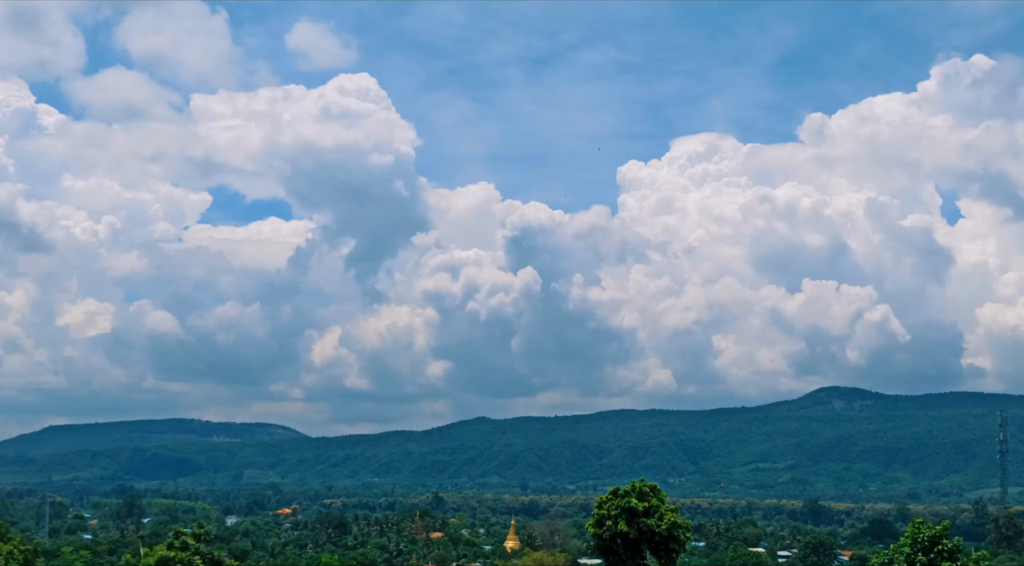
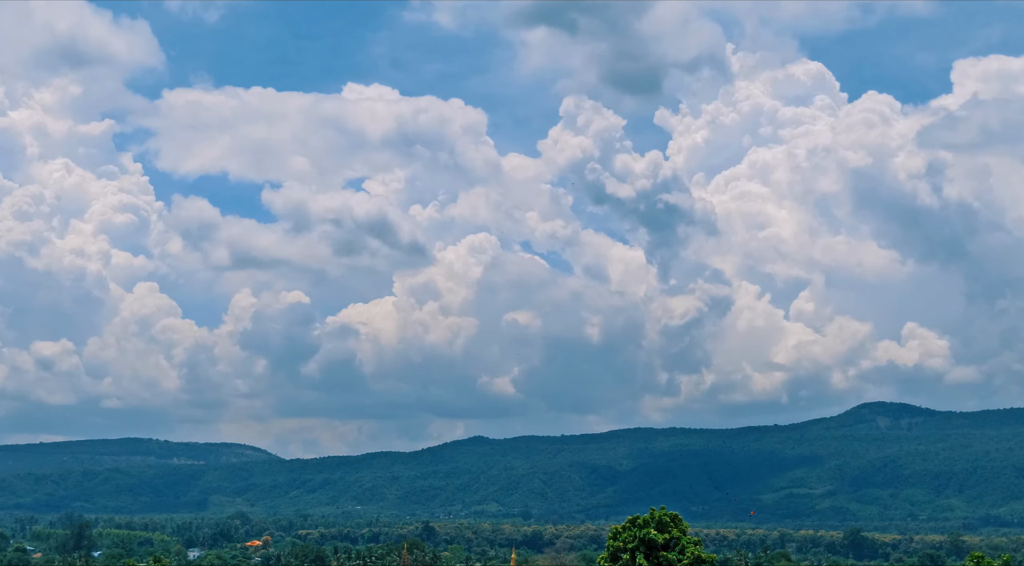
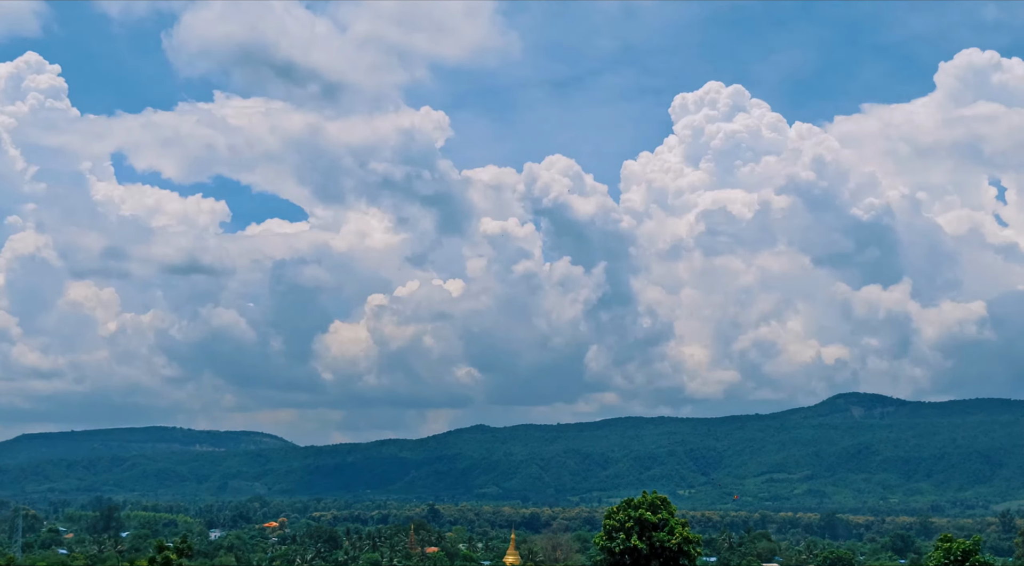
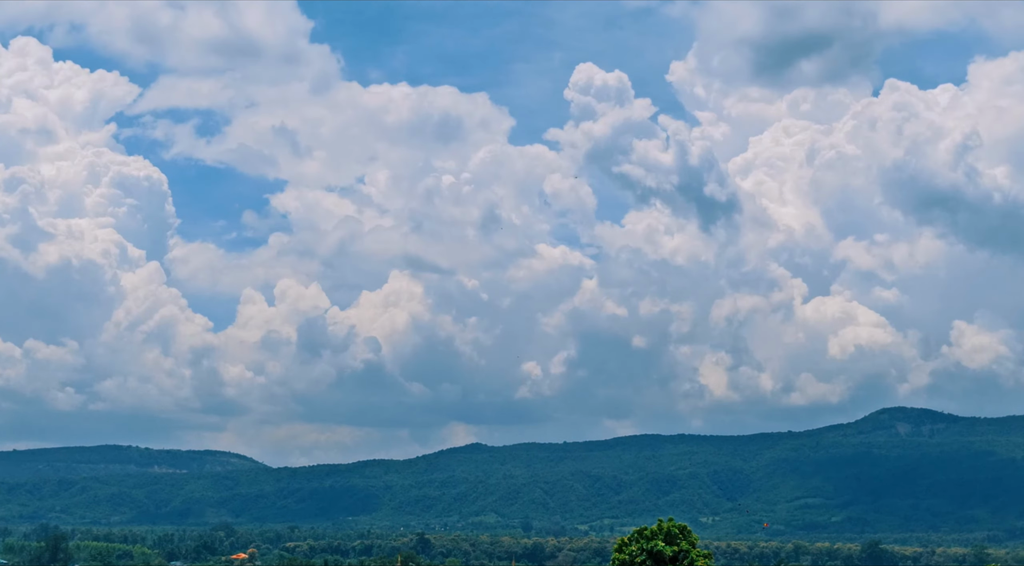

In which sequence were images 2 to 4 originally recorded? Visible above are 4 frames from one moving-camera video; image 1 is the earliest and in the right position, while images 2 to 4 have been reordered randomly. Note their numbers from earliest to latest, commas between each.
3, 2, 4
